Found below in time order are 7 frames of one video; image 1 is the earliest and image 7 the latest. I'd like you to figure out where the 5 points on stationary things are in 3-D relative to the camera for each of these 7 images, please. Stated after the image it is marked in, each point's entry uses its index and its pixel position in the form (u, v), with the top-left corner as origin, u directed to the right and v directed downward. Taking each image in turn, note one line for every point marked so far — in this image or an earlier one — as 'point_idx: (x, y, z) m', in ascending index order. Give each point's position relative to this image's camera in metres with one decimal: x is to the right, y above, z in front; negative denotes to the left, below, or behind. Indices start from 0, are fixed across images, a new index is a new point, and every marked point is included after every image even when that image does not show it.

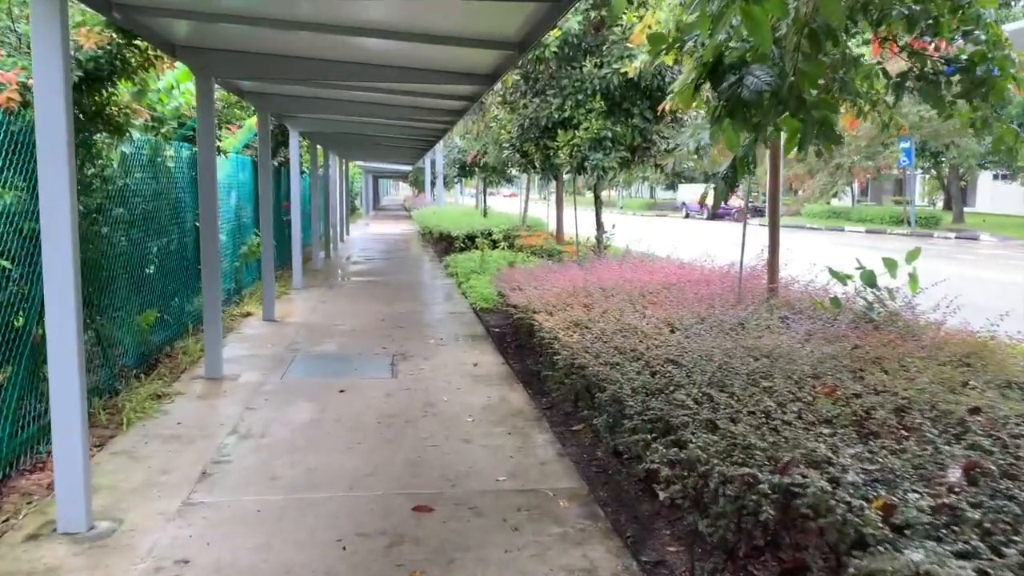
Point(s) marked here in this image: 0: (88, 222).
0: (-2.7, +0.4, +5.6) m
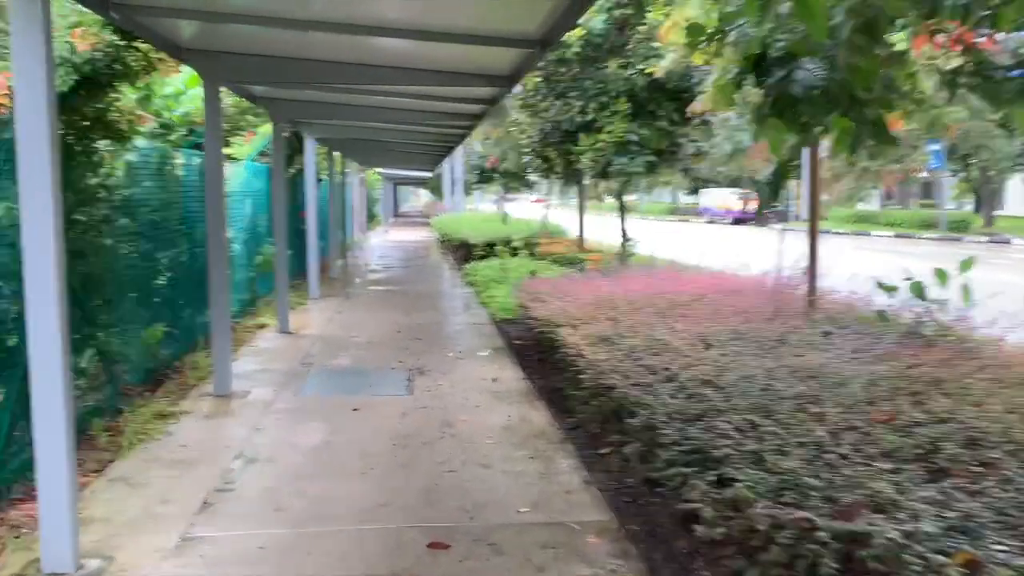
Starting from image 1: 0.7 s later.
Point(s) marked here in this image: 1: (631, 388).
0: (-2.6, +0.3, +5.3) m
1: (+0.5, -0.4, +3.9) m
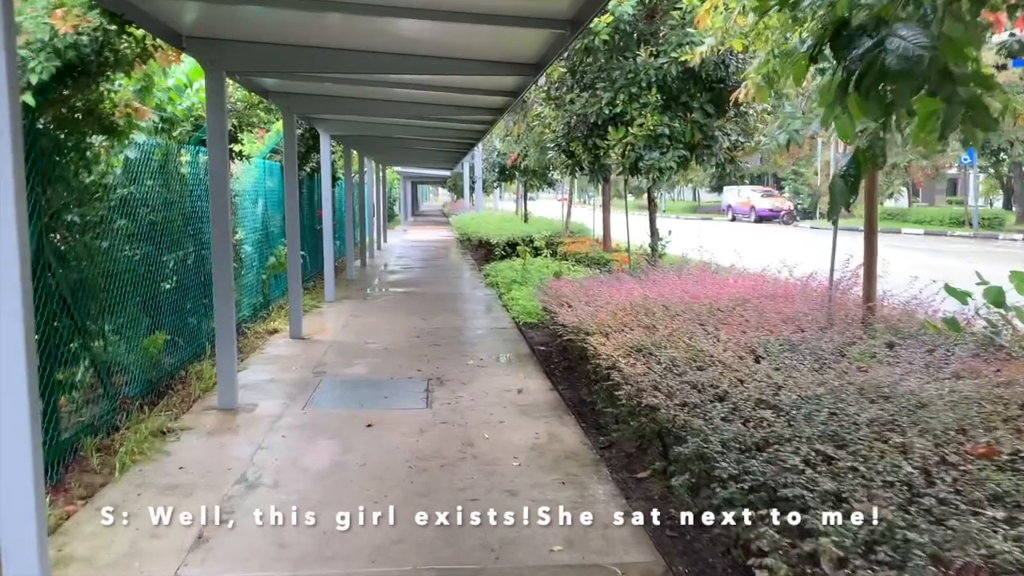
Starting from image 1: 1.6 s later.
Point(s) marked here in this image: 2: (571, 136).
0: (-2.4, +0.3, +4.9) m
1: (+0.7, -0.5, +3.5) m
2: (+0.6, +1.5, +8.3) m
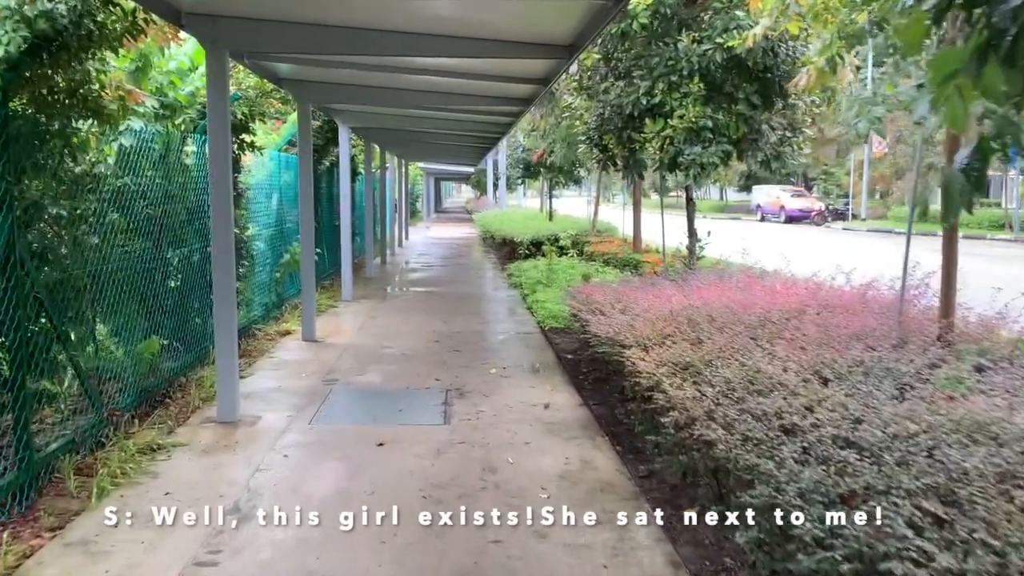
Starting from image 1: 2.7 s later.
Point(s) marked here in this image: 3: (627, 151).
0: (-2.3, +0.3, +4.5) m
1: (+0.8, -0.5, +2.9) m
2: (+0.8, +1.4, +7.8) m
3: (+1.0, +1.2, +7.7) m
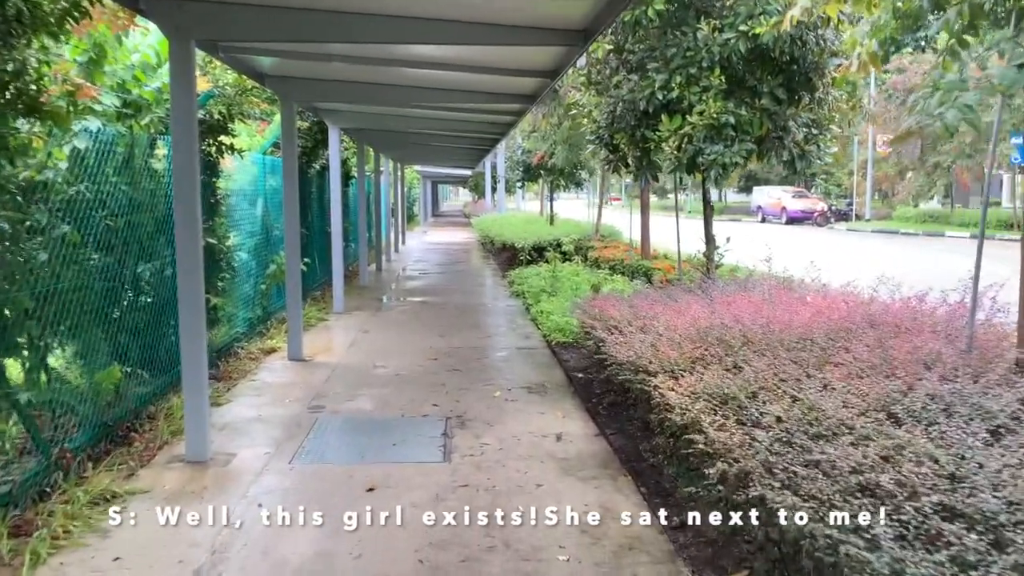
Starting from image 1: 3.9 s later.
0: (-2.2, +0.2, +3.9) m
1: (+0.8, -0.6, +2.3) m
2: (+0.8, +1.3, +7.2) m
3: (+1.0, +1.1, +7.1) m
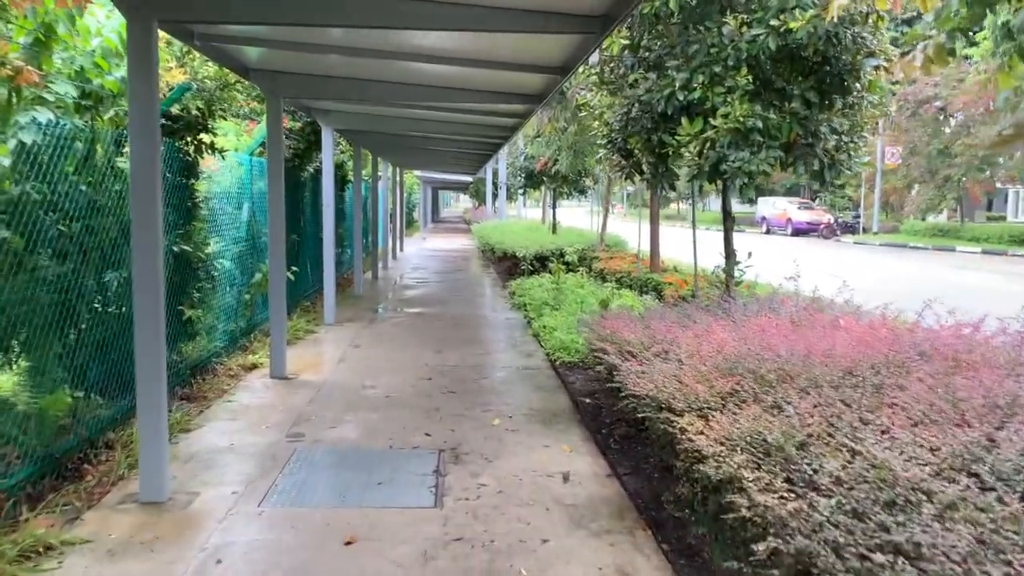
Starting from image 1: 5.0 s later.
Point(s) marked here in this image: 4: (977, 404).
0: (-2.2, +0.1, +3.3) m
1: (+0.8, -0.7, +1.8) m
2: (+0.9, +1.2, +6.7) m
3: (+1.1, +1.0, +6.6) m
4: (+1.7, -0.4, +3.1) m
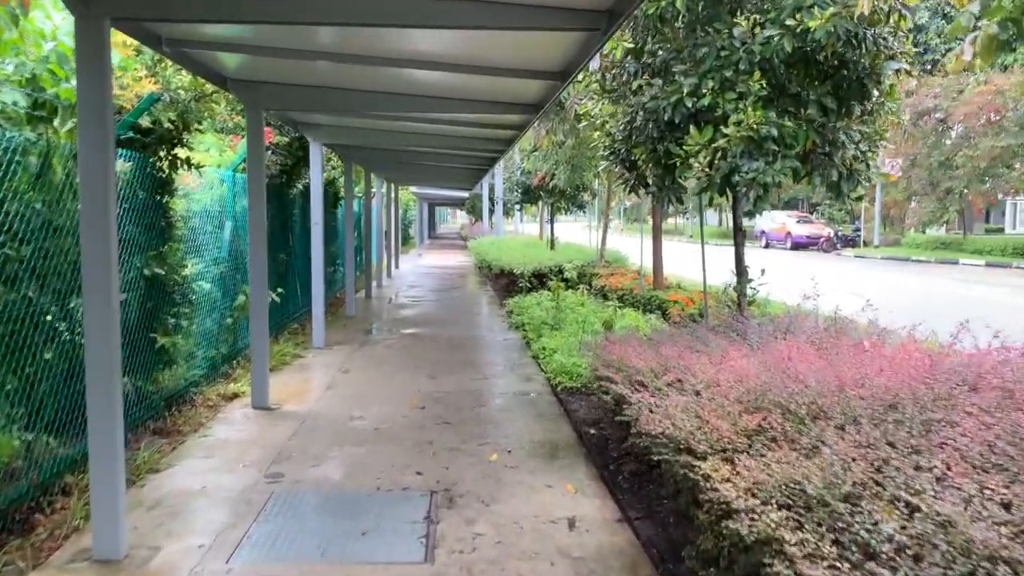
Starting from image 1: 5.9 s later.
0: (-2.2, 0.0, +2.9) m
1: (+0.8, -0.8, +1.4) m
2: (+0.8, +1.1, +6.3) m
3: (+1.1, +0.9, +6.2) m
4: (+1.7, -0.5, +2.7) m
